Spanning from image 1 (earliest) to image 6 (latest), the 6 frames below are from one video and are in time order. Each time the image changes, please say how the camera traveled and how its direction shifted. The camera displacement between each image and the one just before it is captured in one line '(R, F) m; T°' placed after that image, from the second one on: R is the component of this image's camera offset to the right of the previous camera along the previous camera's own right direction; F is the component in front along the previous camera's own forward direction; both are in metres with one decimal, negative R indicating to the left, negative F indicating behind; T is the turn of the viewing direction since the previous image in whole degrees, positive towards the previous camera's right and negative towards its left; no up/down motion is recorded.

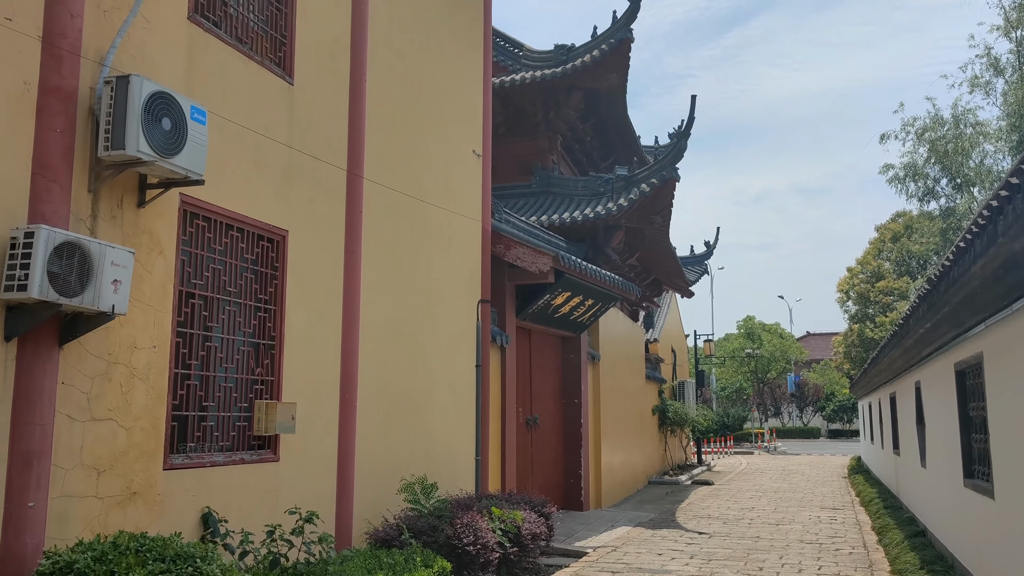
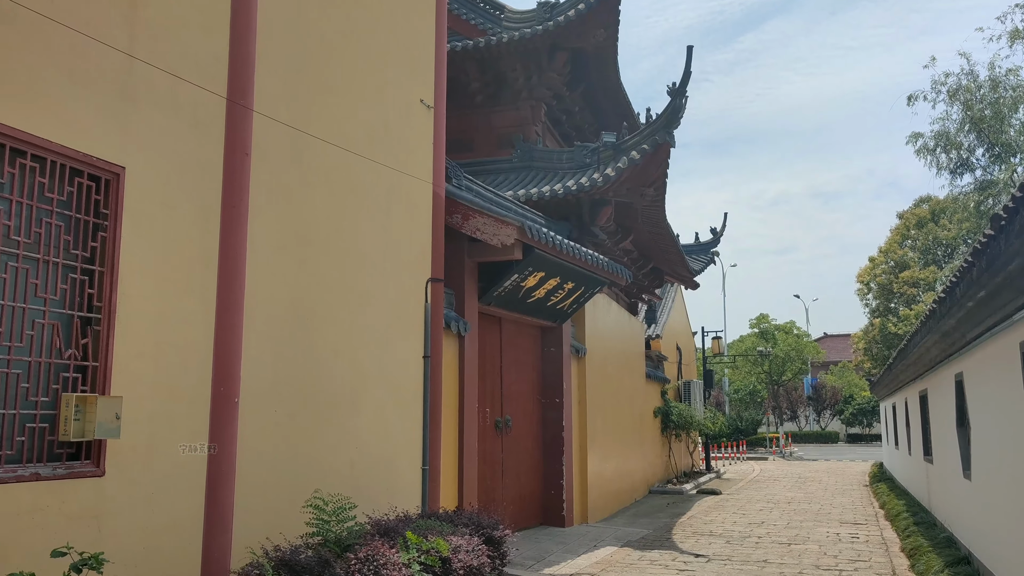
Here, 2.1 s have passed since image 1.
(+0.4, +1.3) m; -1°
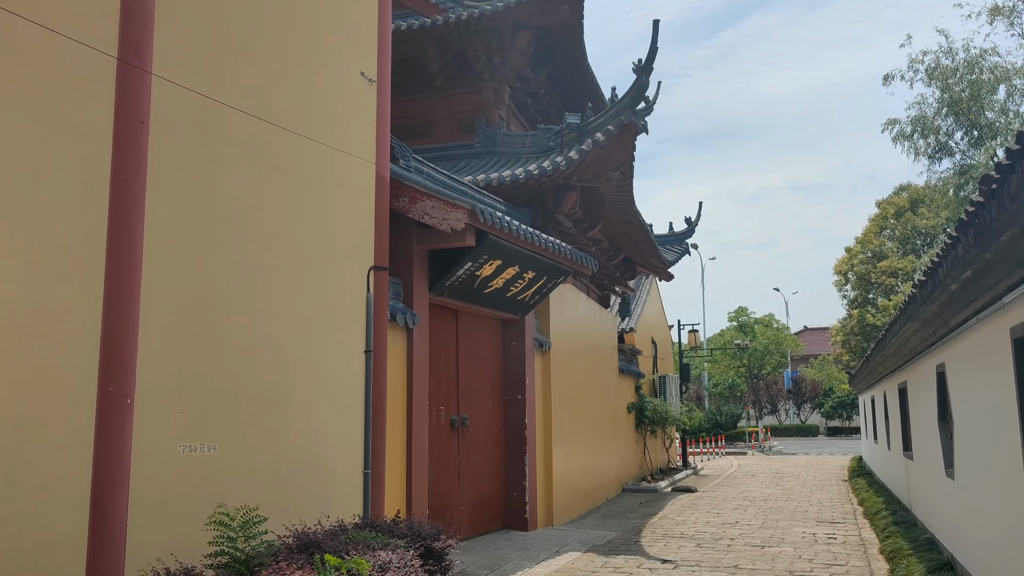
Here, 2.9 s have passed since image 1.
(+0.2, +0.5) m; +1°
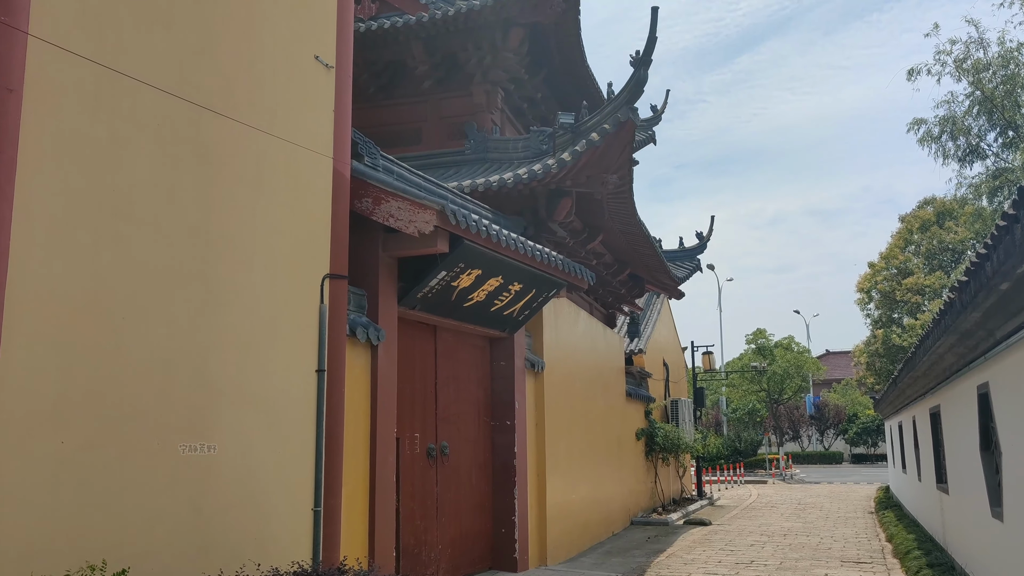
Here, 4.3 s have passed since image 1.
(+0.3, +0.7) m; -1°
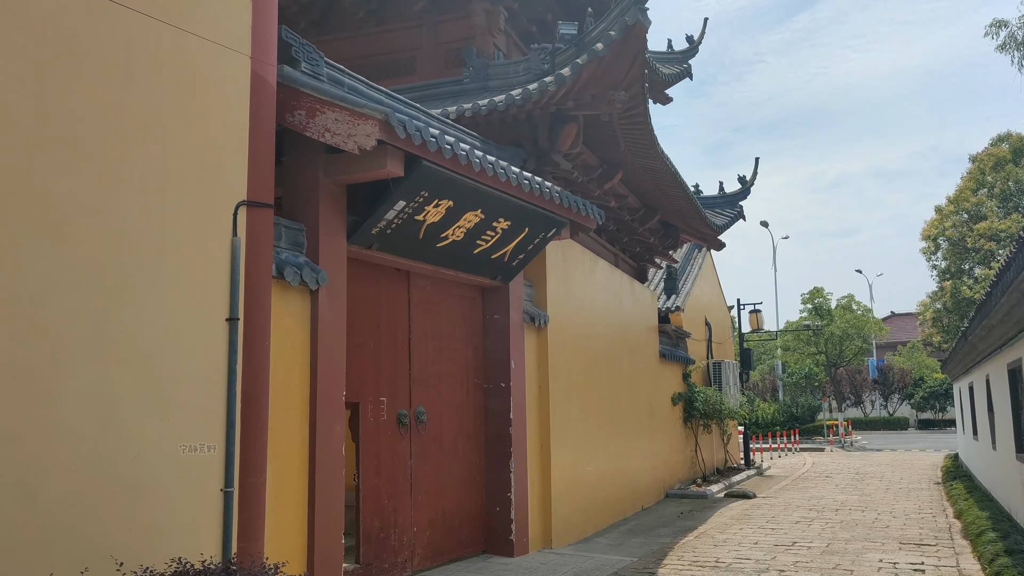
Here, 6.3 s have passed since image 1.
(+0.5, +1.1) m; -4°
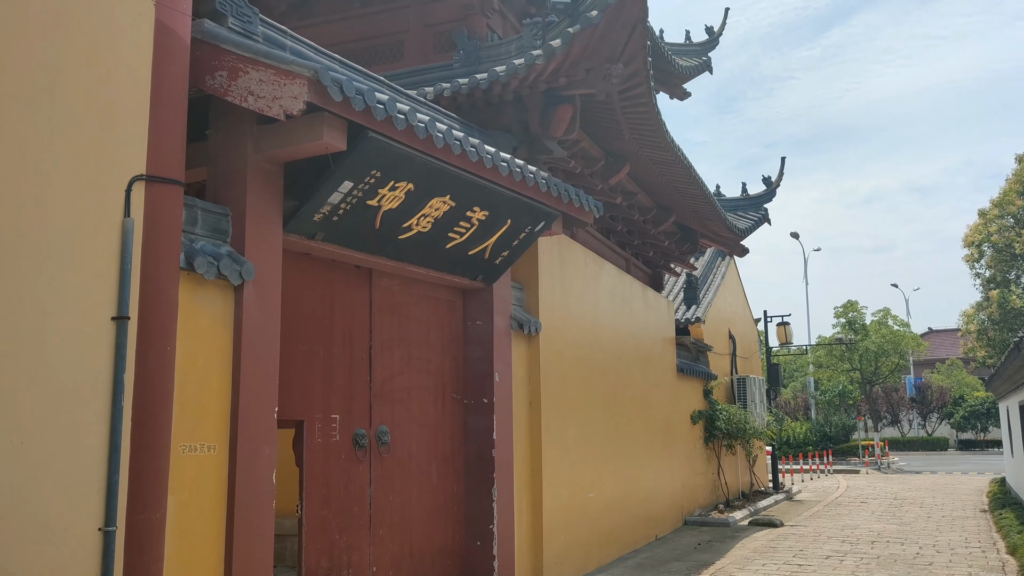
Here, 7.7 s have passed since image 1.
(+0.3, +0.8) m; -2°
